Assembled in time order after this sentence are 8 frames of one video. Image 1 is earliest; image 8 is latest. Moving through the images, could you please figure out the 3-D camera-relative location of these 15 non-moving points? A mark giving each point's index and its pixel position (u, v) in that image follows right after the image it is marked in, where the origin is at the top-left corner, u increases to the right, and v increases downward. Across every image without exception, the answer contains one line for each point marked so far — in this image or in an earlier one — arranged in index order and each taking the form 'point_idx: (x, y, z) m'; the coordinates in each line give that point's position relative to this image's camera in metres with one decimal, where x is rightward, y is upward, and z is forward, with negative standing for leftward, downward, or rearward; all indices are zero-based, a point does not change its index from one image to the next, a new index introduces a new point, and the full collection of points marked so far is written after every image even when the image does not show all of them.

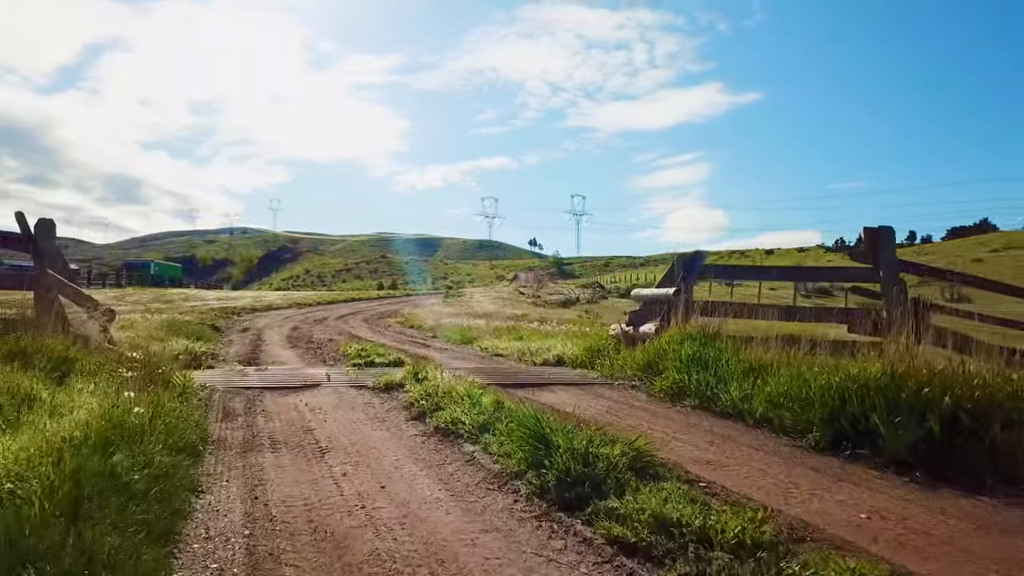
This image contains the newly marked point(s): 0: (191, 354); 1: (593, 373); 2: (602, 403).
0: (-6.9, -1.4, +17.4) m
1: (+1.6, -1.7, +15.7) m
2: (+1.4, -1.8, +12.1) m
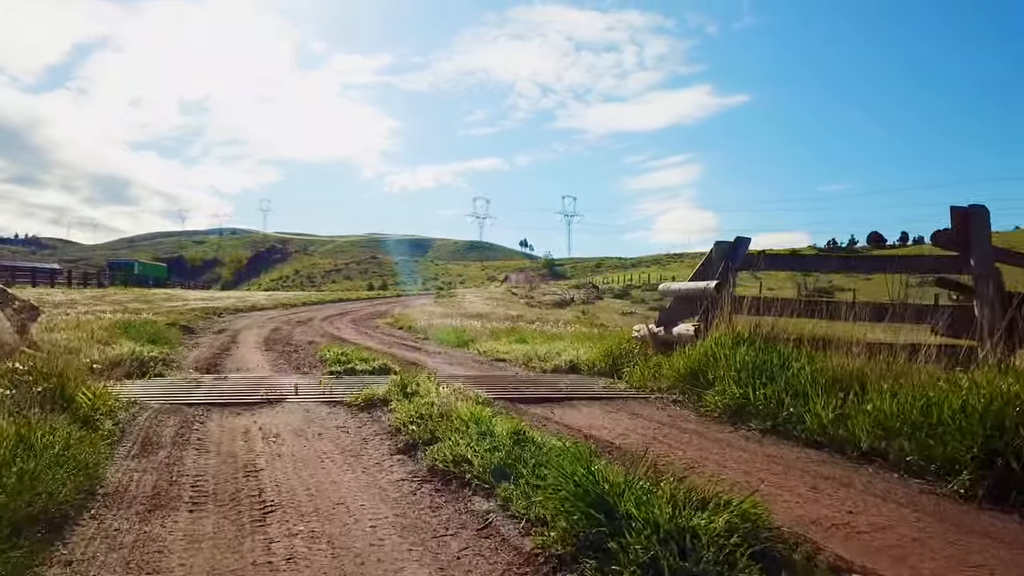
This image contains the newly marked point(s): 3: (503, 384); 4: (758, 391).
0: (-6.8, -1.3, +14.6) m
1: (+1.7, -1.5, +13.0) m
2: (+1.5, -1.6, +9.4) m
3: (-0.1, -1.8, +14.8) m
4: (+3.0, -1.3, +9.8) m
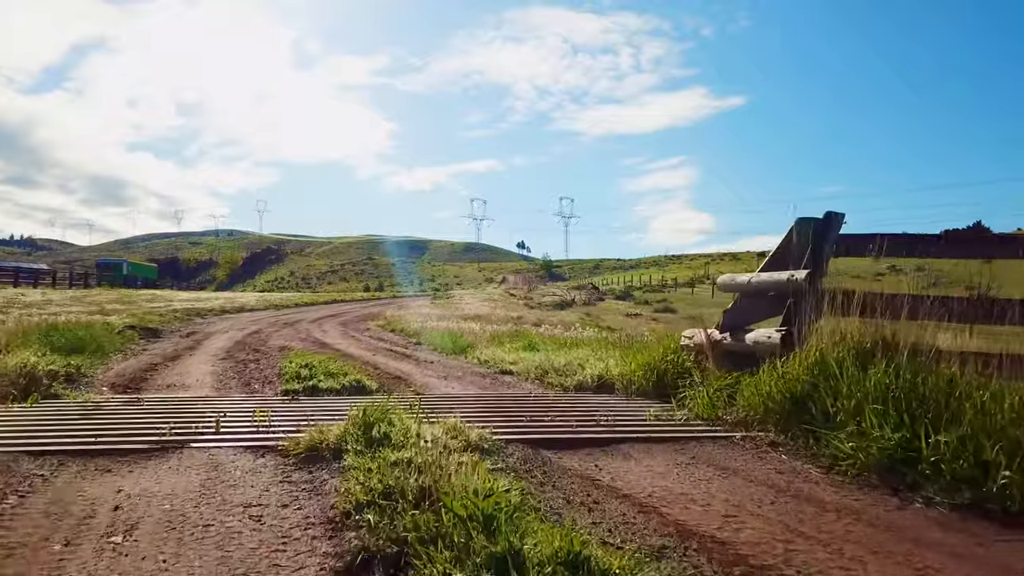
0: (-6.6, -1.2, +10.9) m
1: (+1.9, -1.4, +9.4) m
2: (+1.7, -1.5, +5.8) m
3: (0.0, -1.7, +11.1) m
4: (+3.2, -1.1, +6.2) m
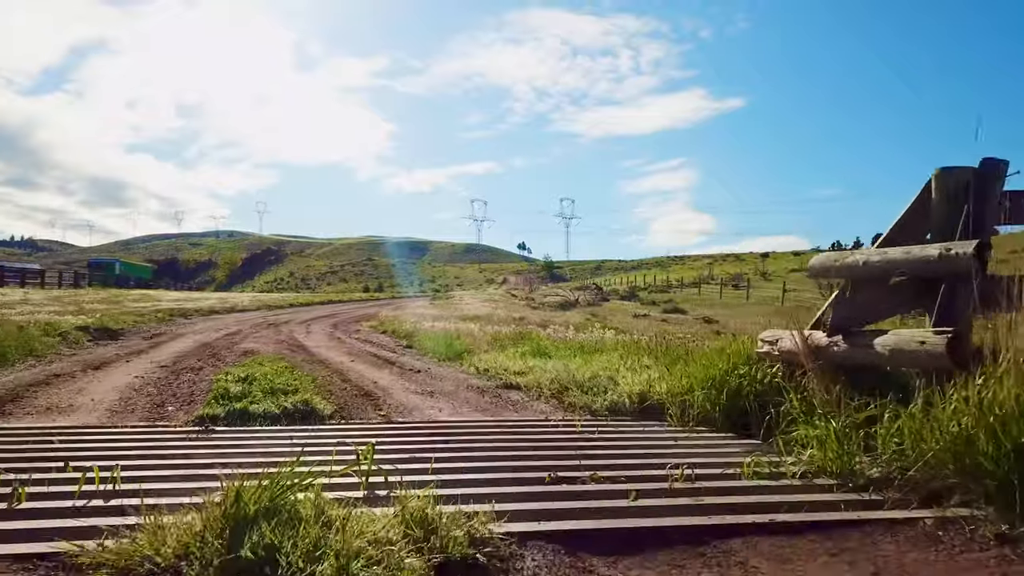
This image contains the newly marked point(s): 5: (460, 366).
0: (-6.5, -1.0, +7.5) m
1: (+2.0, -1.3, +6.0) m
2: (+1.8, -1.3, +2.3) m
3: (+0.1, -1.5, +7.7) m
4: (+3.3, -1.0, +2.7) m
5: (-1.0, -1.5, +15.4) m
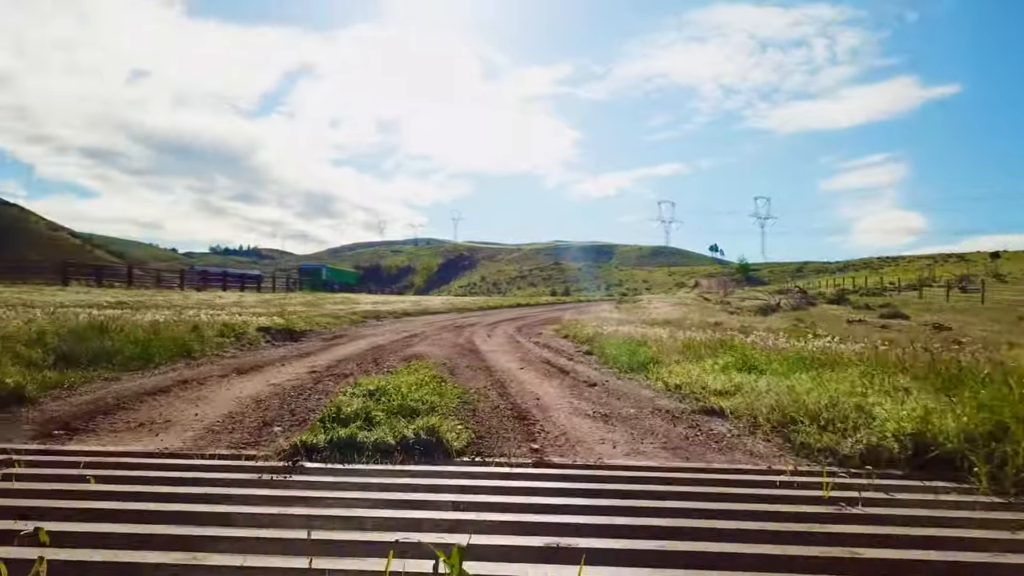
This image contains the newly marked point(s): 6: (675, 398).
0: (-5.1, -1.0, +6.4) m
1: (+2.8, -1.2, +2.9) m
2: (+1.8, -1.2, -0.6) m
3: (+1.4, -1.4, +5.0) m
4: (+3.3, -0.8, -0.6) m
5: (+2.1, -1.5, +12.7) m
6: (+2.1, -1.4, +10.4) m
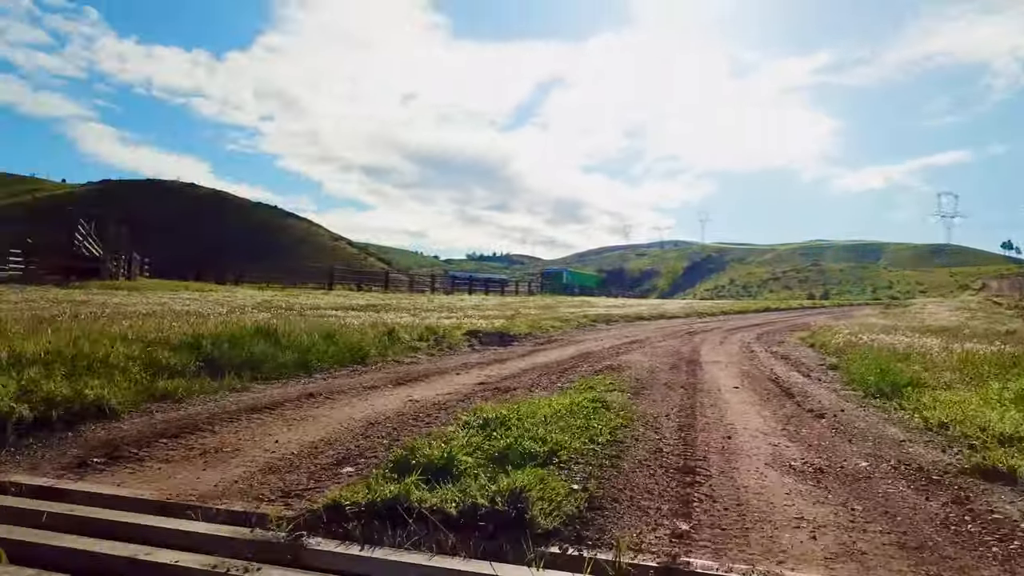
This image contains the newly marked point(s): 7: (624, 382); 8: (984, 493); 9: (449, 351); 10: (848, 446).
0: (-4.3, -0.9, +5.5) m
1: (+2.3, -1.1, -0.2) m
2: (+0.3, -1.1, -3.2) m
3: (+1.6, -1.4, +2.3) m
4: (+1.7, -0.8, -3.6) m
5: (+4.5, -1.4, +9.5) m
6: (+3.8, -1.4, +7.2) m
7: (+1.7, -1.5, +12.5) m
8: (+3.2, -1.3, +5.5) m
9: (-1.5, -1.5, +18.9) m
10: (+3.1, -1.4, +7.4) m
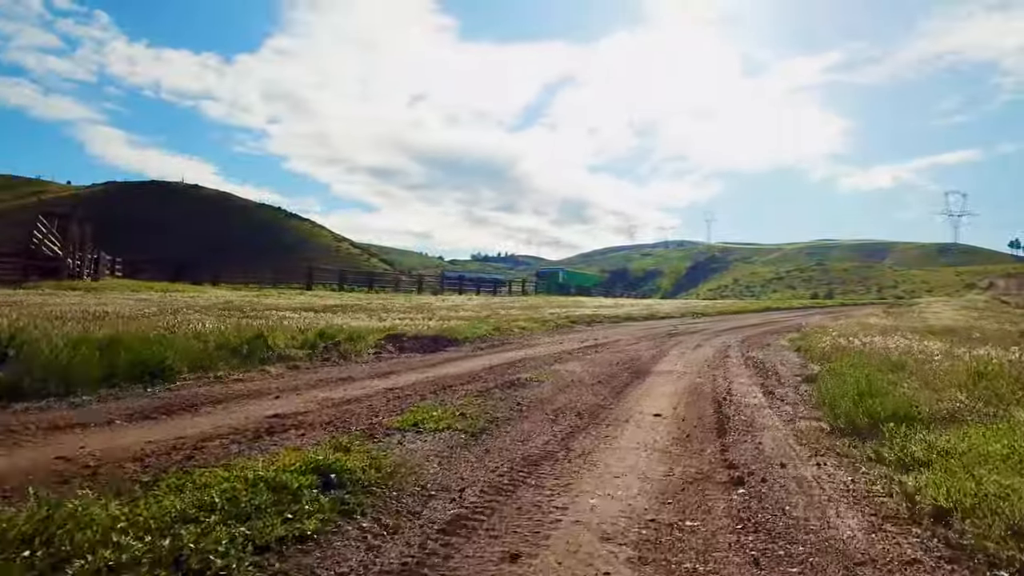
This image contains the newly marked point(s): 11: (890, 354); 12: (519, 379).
0: (-6.3, -0.8, +1.9) m
1: (+0.2, -1.0, -3.8) m
2: (-1.8, -1.0, -6.8) m
3: (-0.4, -1.3, -1.4) m
4: (-0.3, -0.6, -7.2) m
5: (+2.6, -1.3, +5.8) m
6: (+1.8, -1.2, +3.6) m
7: (-0.2, -1.3, +8.9) m
8: (+1.2, -1.2, +1.8) m
9: (-3.4, -1.4, +15.3) m
10: (+1.1, -1.3, +3.7) m
11: (+8.9, -1.5, +19.0) m
12: (+0.1, -1.5, +13.2) m
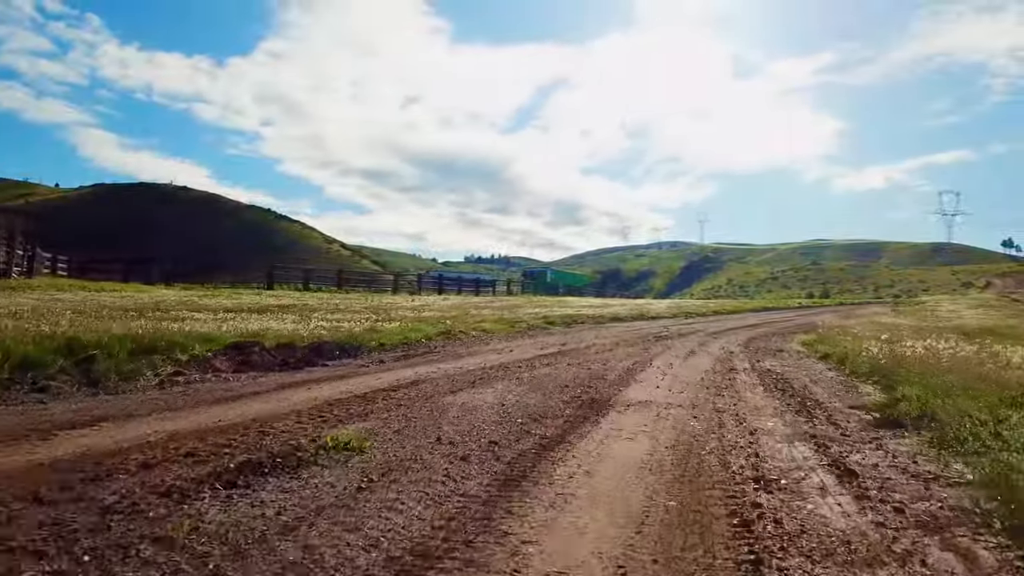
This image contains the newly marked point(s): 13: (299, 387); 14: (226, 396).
0: (-7.8, -0.6, -4.8) m
1: (-1.2, -0.7, -10.6) m
2: (-3.2, -0.7, -13.6) m
3: (-1.9, -0.9, -8.1) m
4: (-1.8, -0.3, -14.0) m
5: (+1.0, -1.0, -0.9) m
6: (+0.3, -0.9, -3.1) m
7: (-1.8, -1.0, +2.2) m
8: (-0.3, -0.9, -4.9) m
9: (-5.0, -1.1, +8.5) m
10: (-0.4, -1.0, -3.0) m
11: (+7.3, -1.2, +12.3) m
12: (-1.5, -1.2, +6.5) m
13: (-2.8, -1.4, +11.3) m
14: (-3.4, -1.3, +10.2) m
